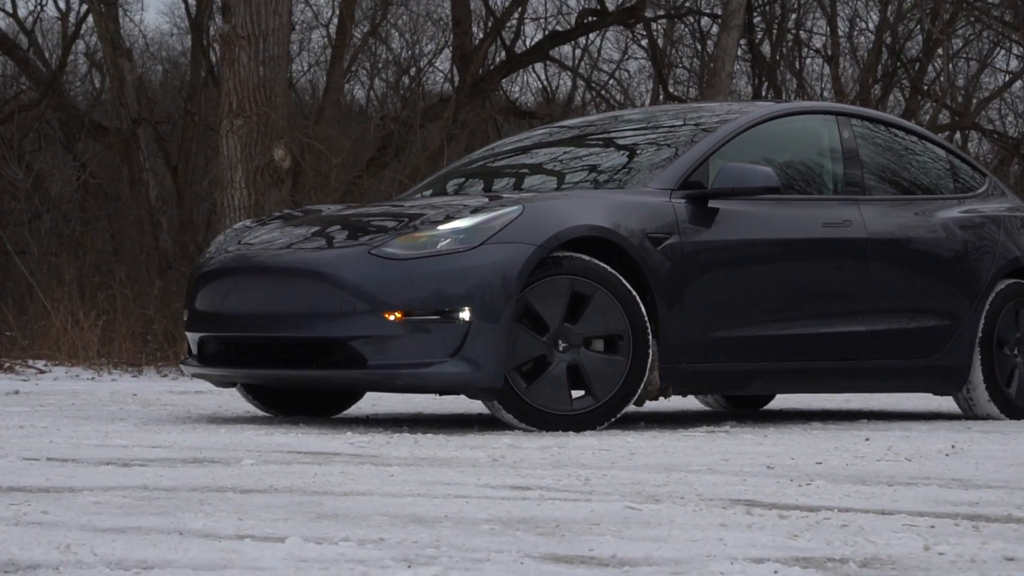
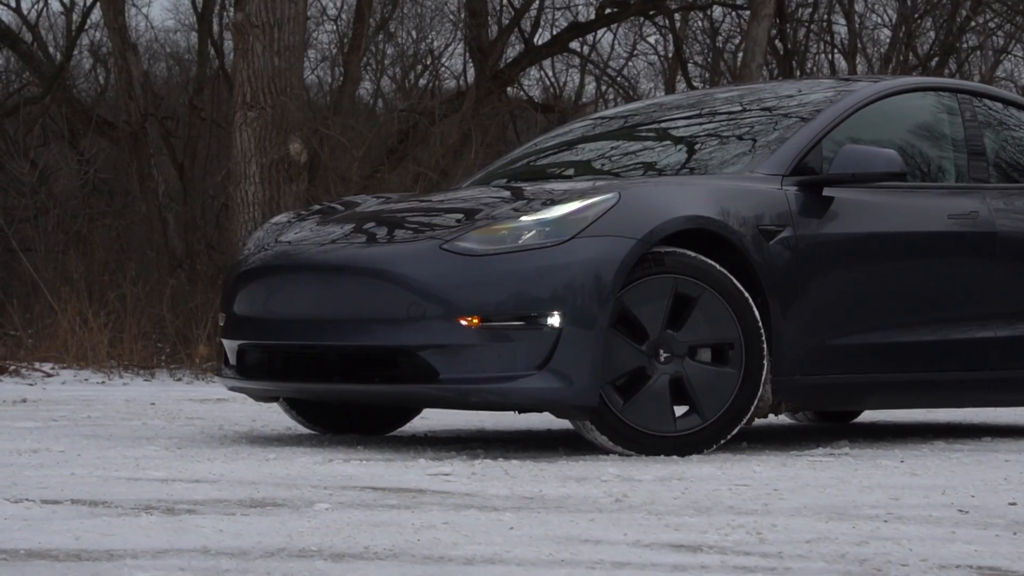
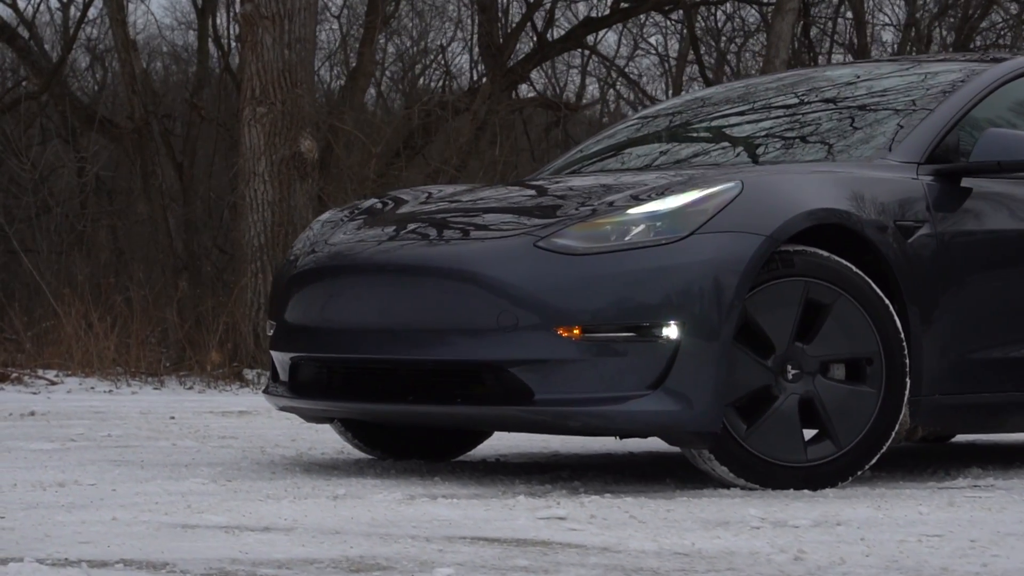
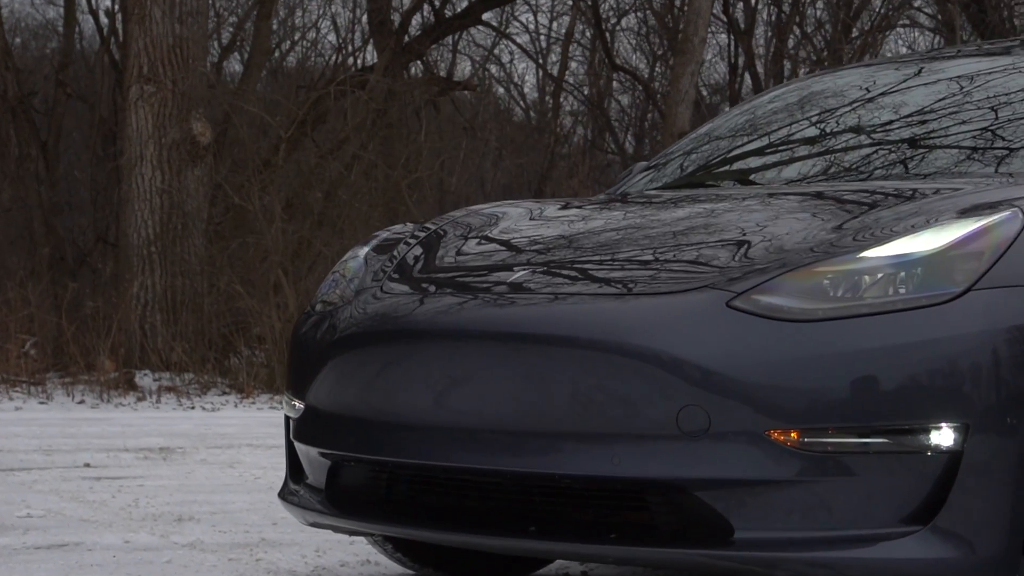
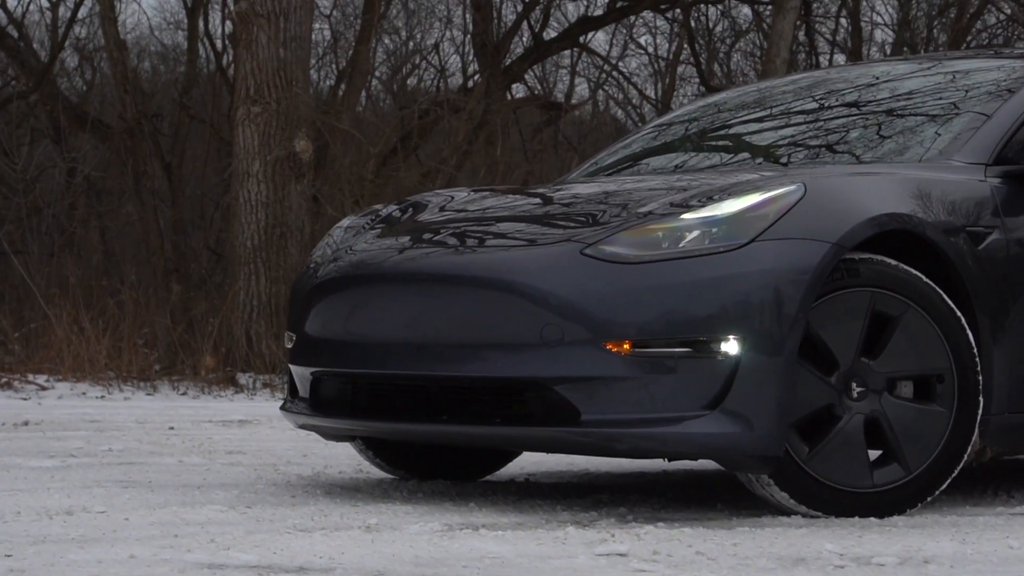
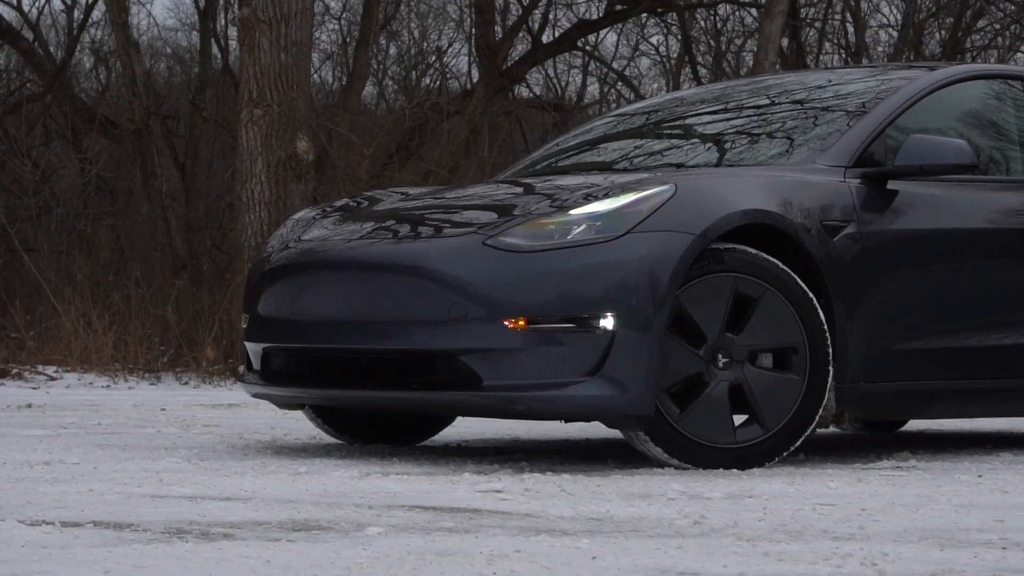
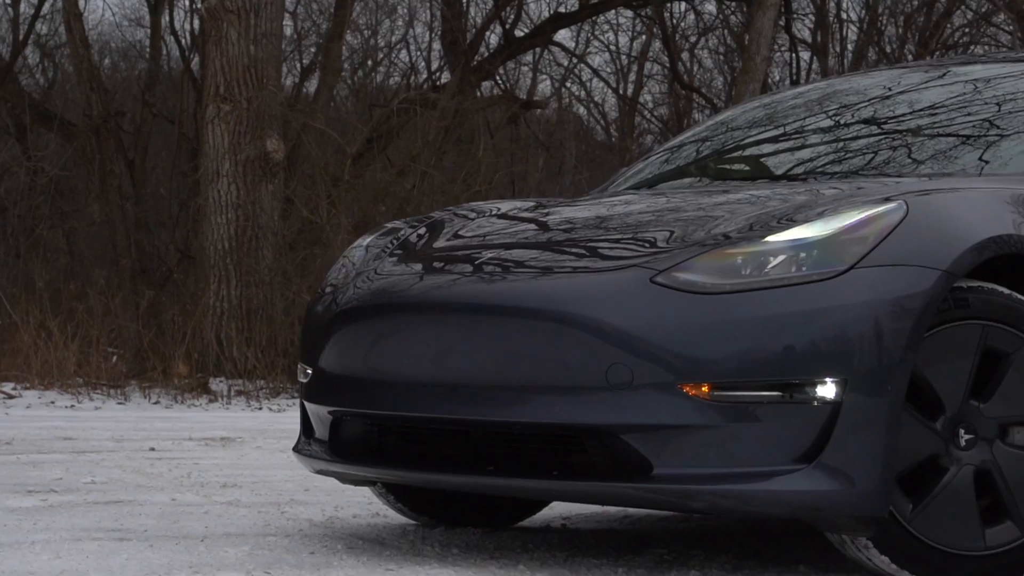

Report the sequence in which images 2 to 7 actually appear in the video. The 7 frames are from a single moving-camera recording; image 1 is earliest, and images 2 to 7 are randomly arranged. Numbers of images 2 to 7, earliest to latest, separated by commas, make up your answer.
2, 6, 3, 5, 7, 4
